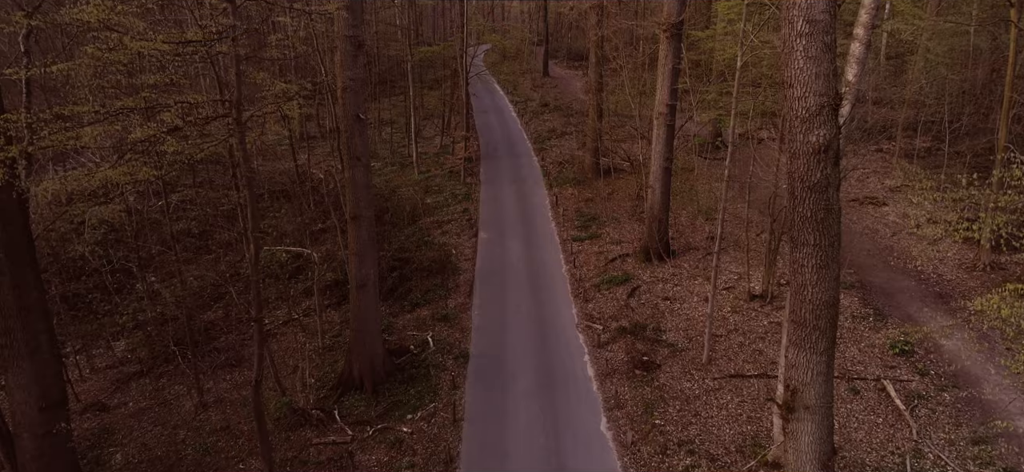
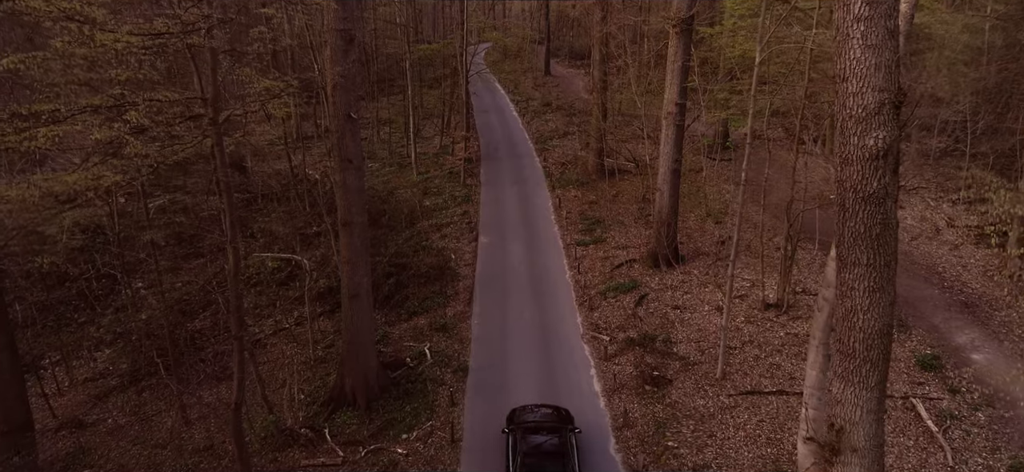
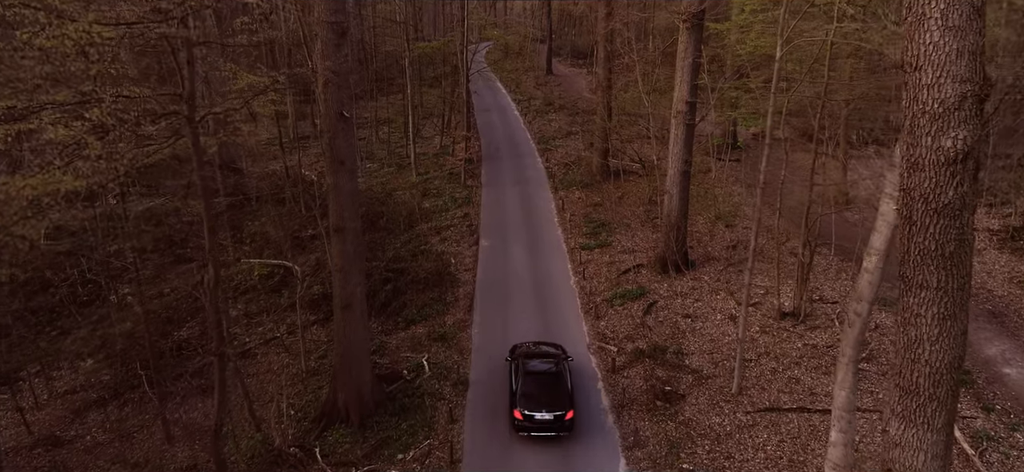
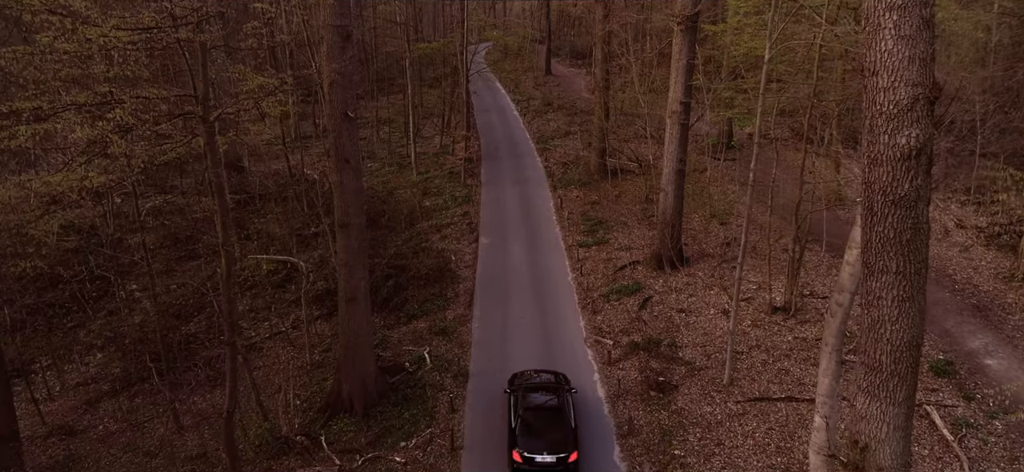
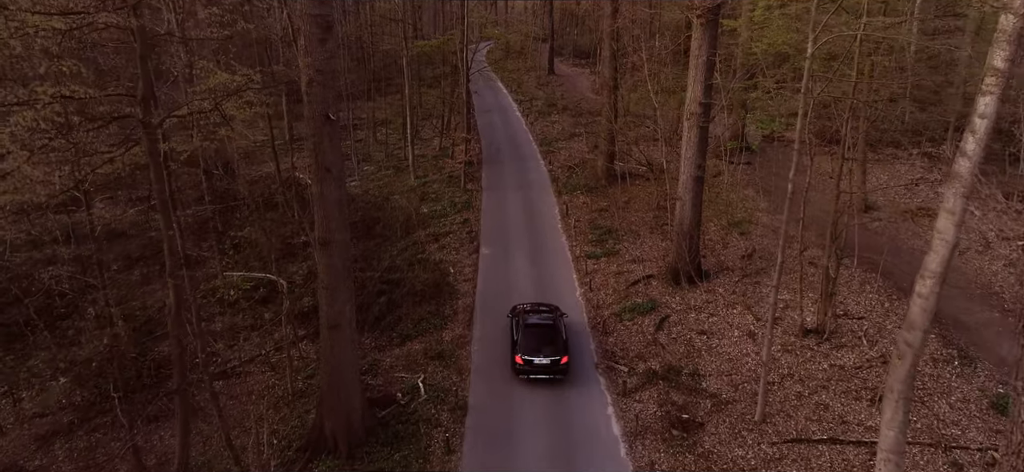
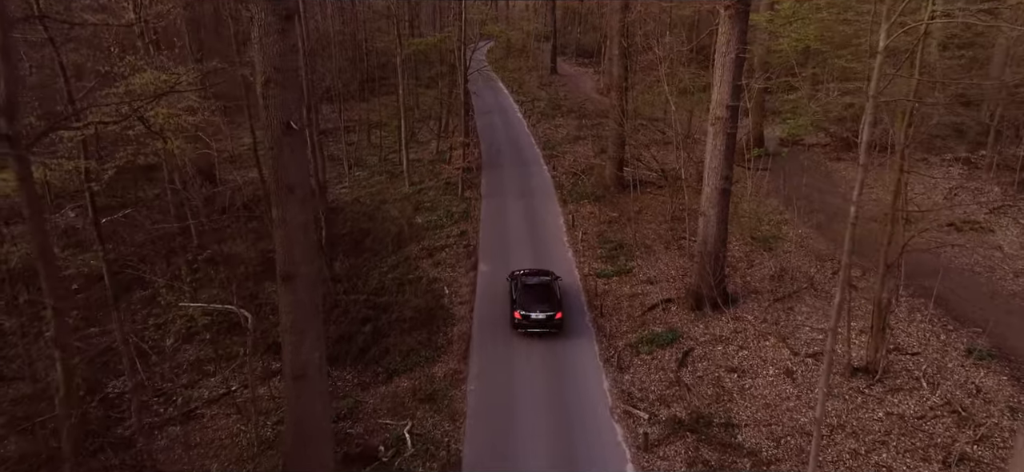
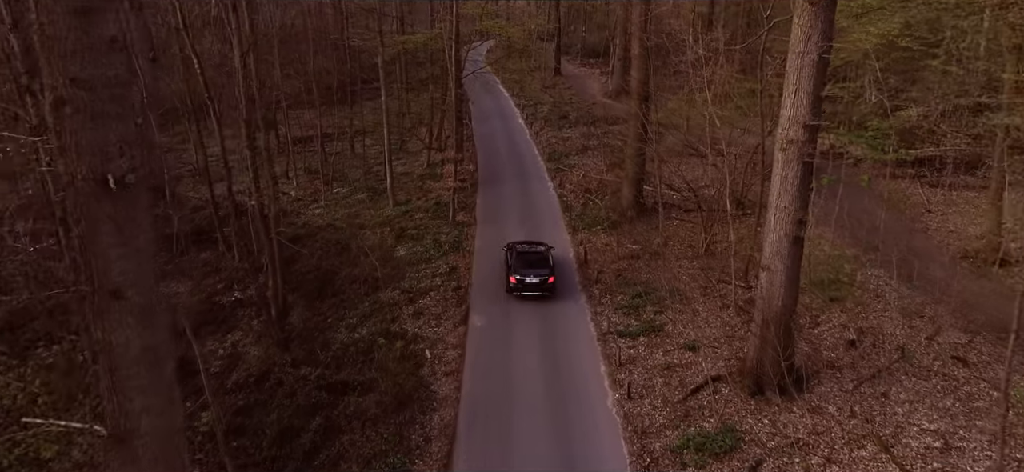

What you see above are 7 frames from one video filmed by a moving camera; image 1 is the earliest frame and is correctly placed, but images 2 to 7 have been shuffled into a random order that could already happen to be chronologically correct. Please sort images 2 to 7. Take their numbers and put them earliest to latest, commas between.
2, 4, 3, 5, 6, 7
